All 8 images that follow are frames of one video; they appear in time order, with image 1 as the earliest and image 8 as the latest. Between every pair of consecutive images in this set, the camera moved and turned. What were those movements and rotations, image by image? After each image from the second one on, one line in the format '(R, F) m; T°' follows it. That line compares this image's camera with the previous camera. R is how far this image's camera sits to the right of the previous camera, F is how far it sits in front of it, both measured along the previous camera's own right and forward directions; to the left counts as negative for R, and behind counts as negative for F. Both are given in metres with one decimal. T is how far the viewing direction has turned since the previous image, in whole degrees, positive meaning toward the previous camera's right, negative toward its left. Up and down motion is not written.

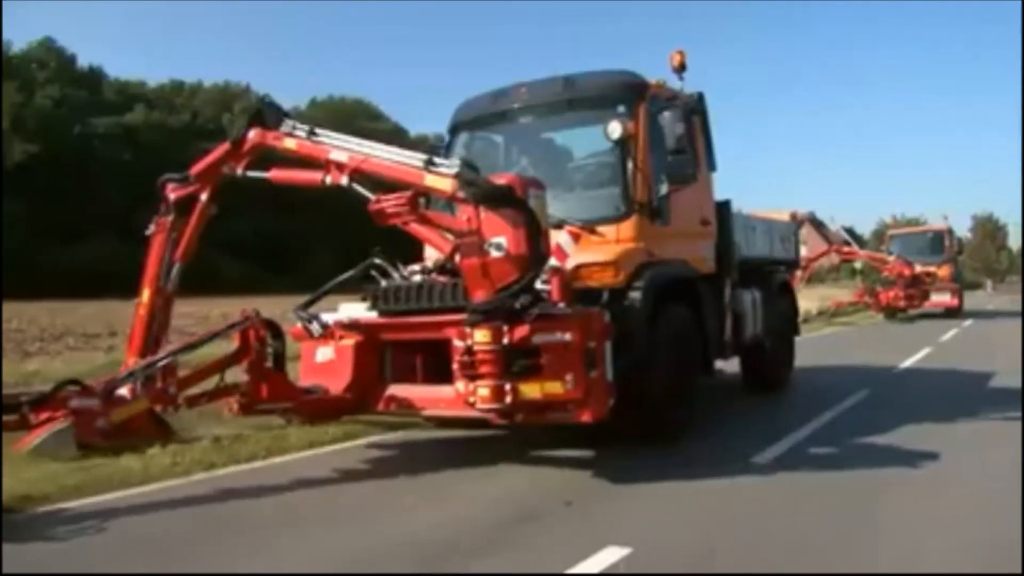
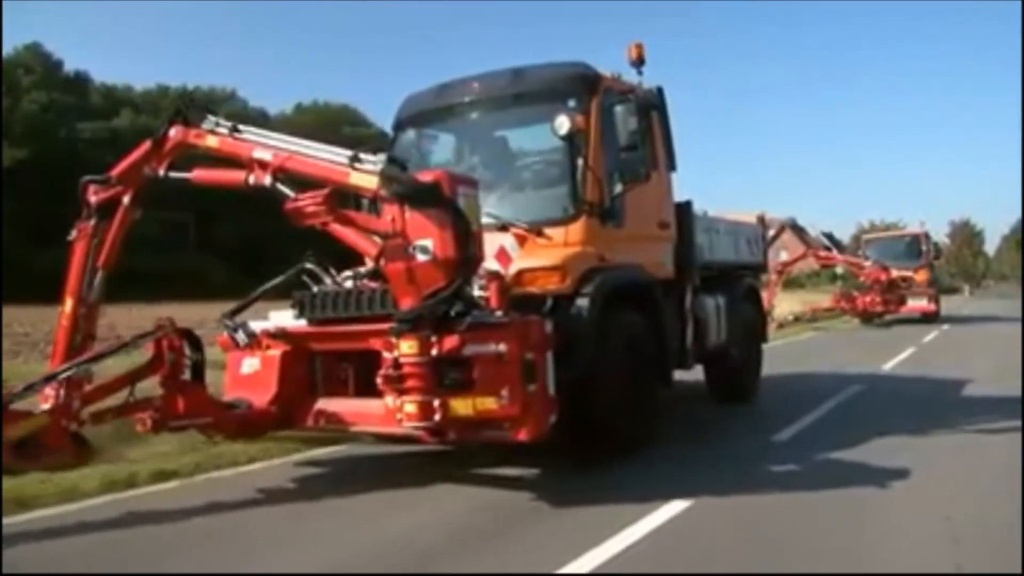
(+0.5, +0.7) m; 0°
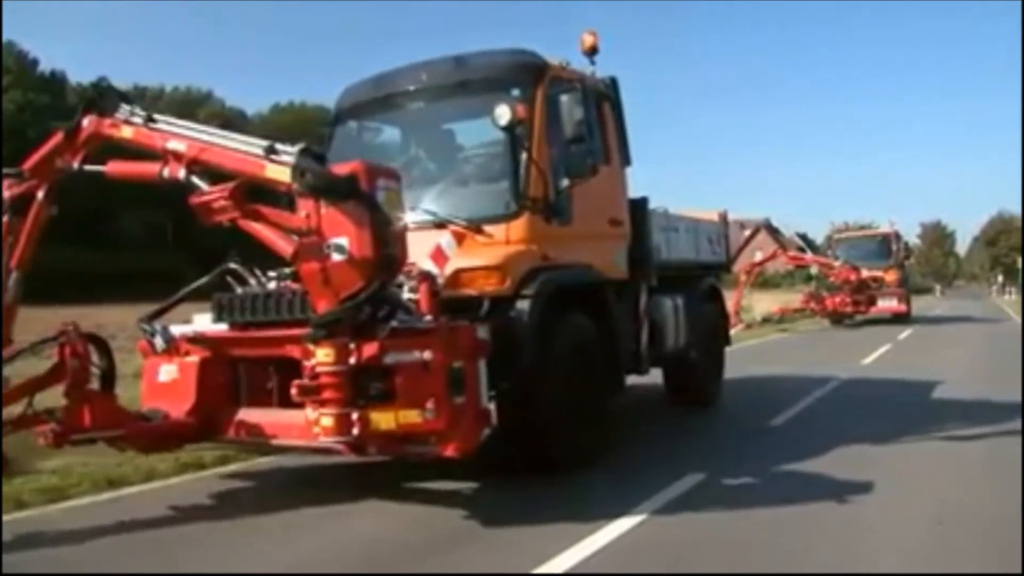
(+0.4, +0.6) m; +1°
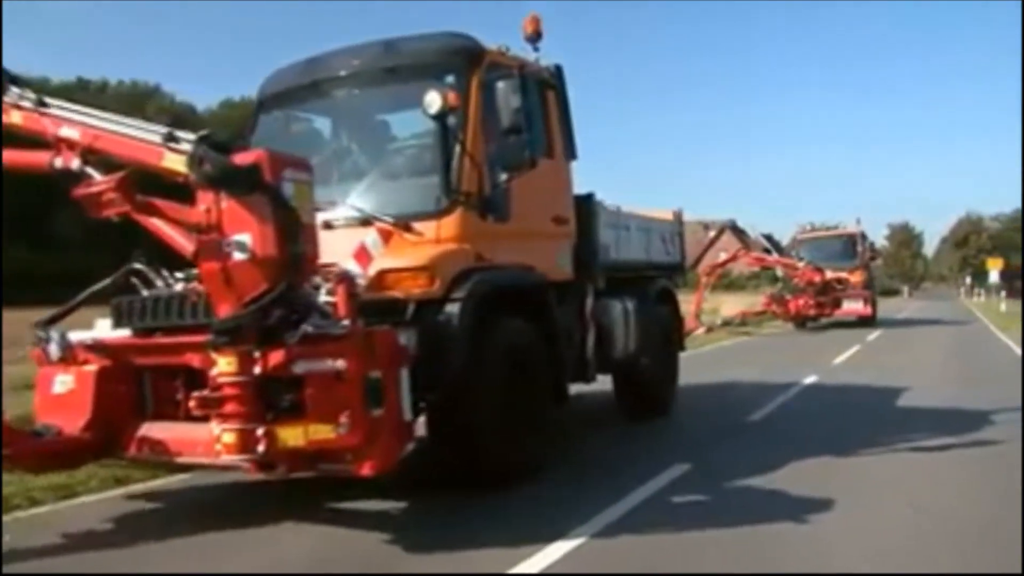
(+0.4, +0.7) m; +1°
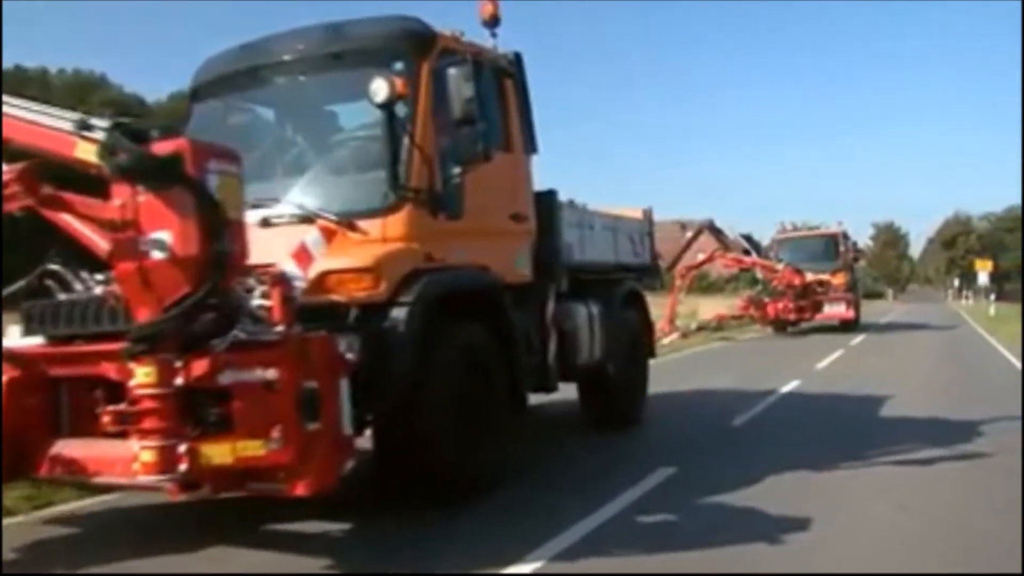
(+0.3, +0.6) m; +1°
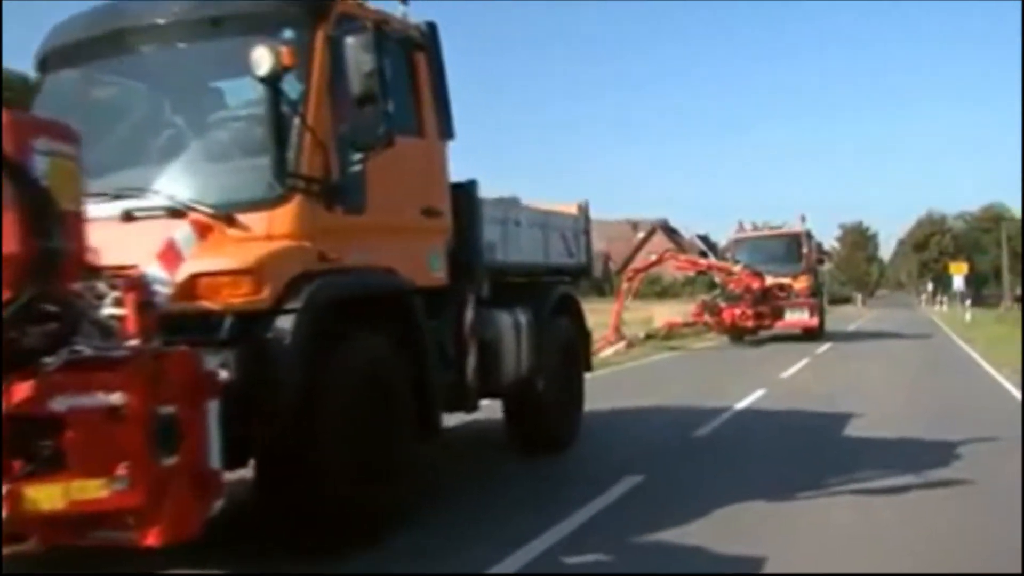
(+0.4, +1.1) m; +1°
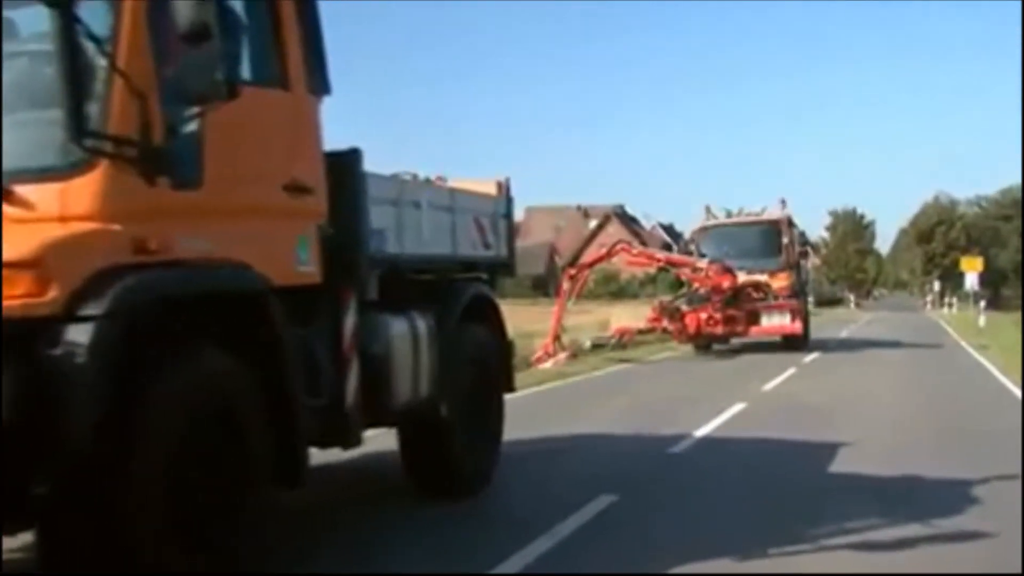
(+0.6, +1.6) m; 0°
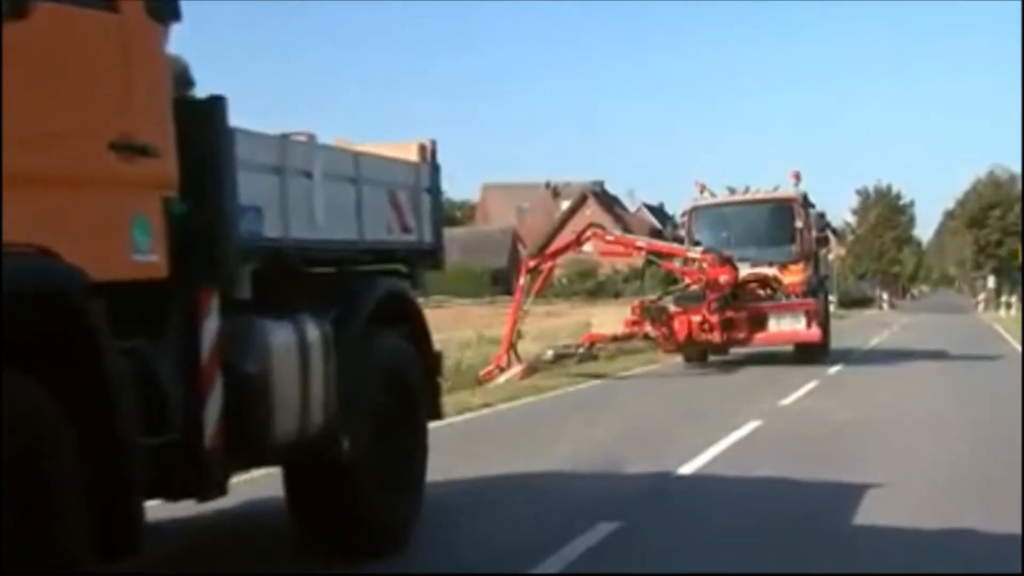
(+0.5, +1.5) m; -1°
